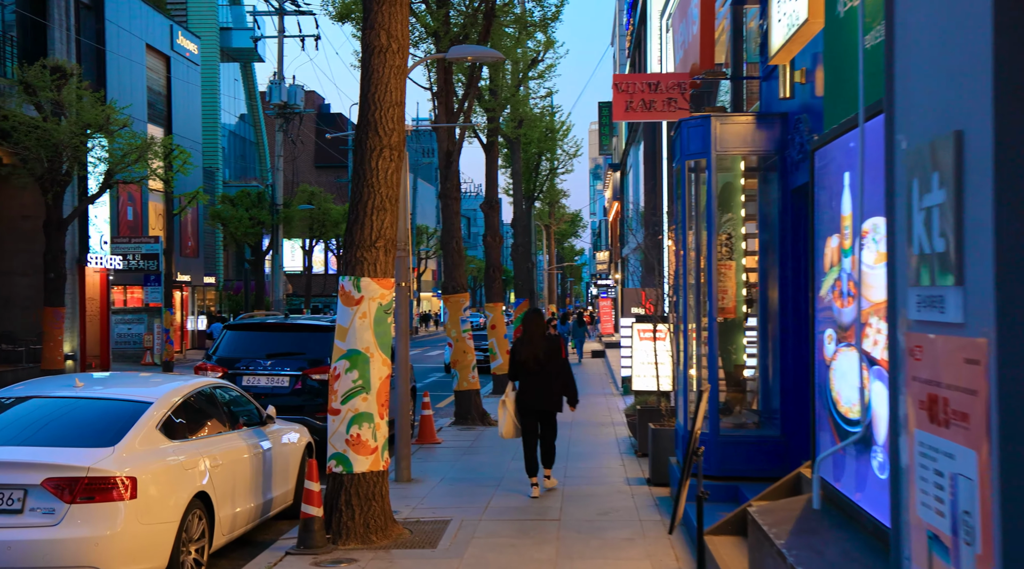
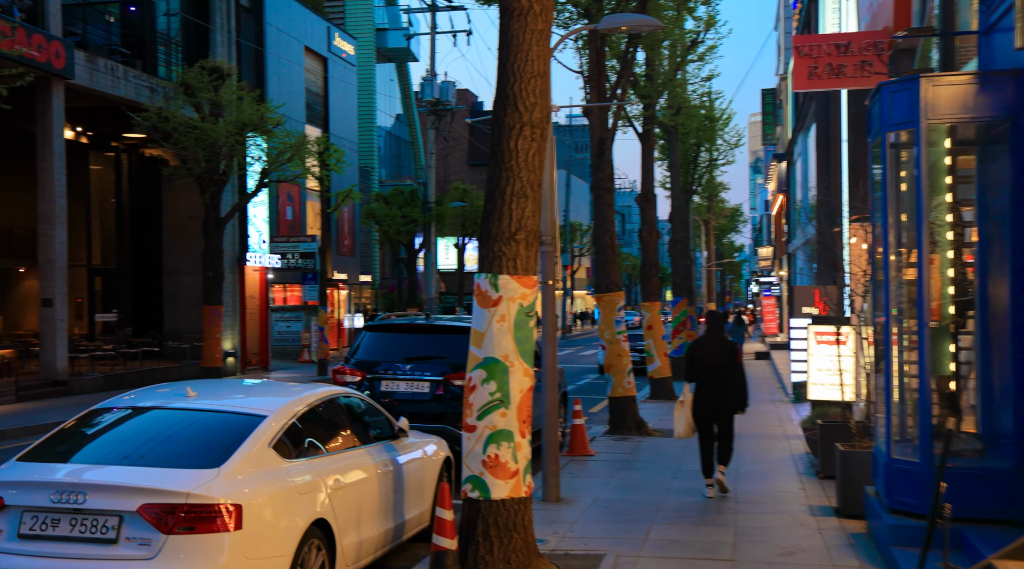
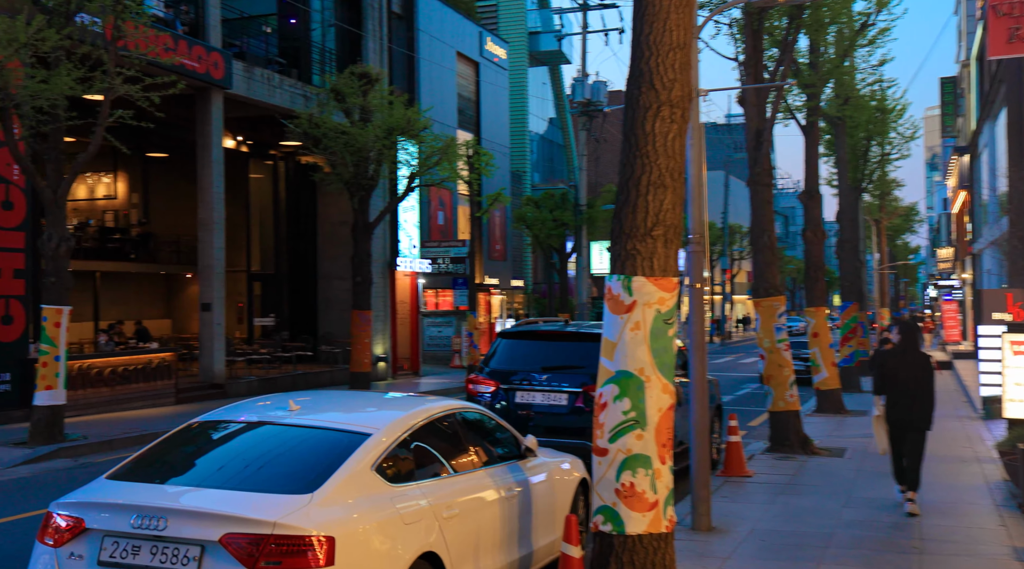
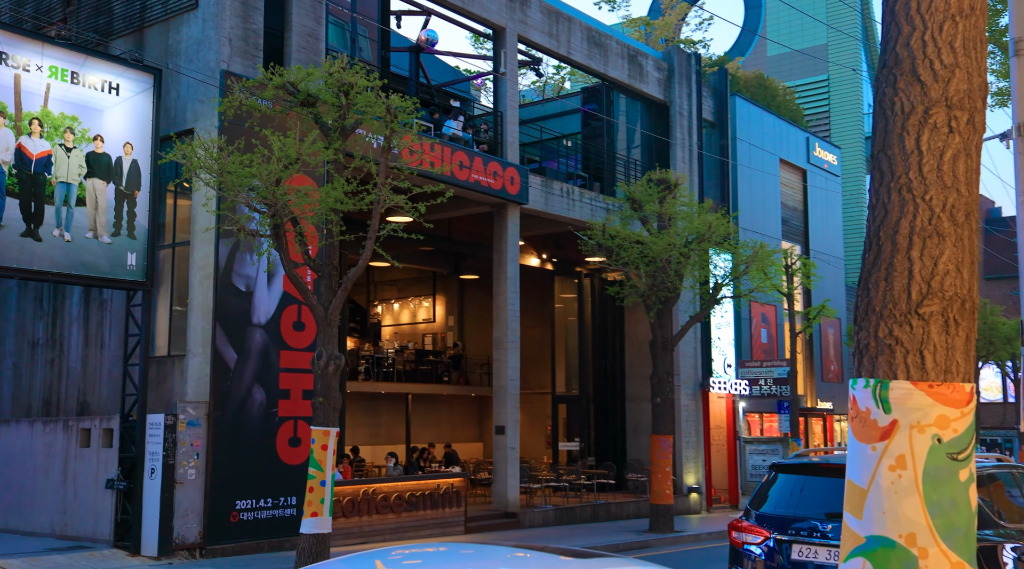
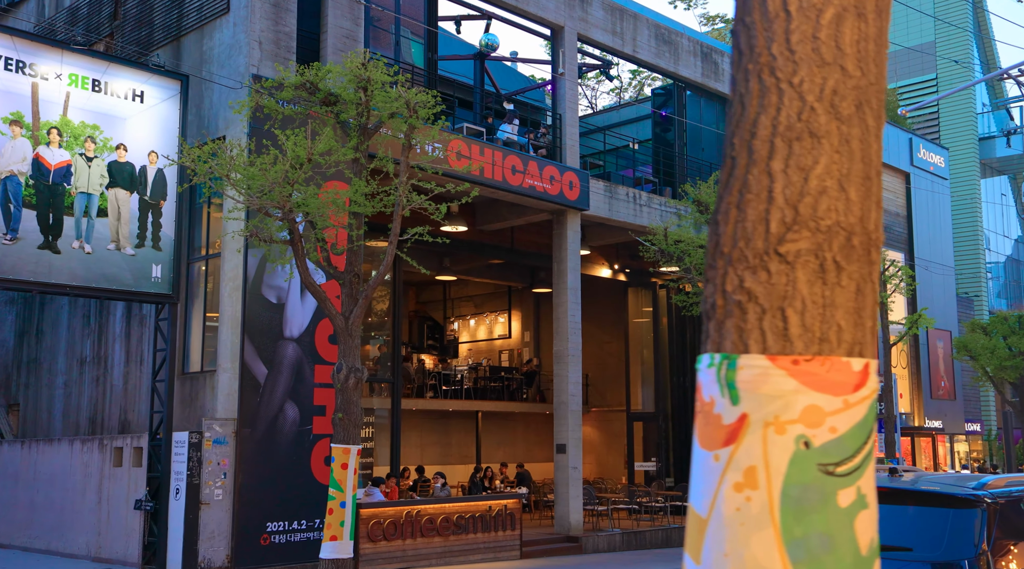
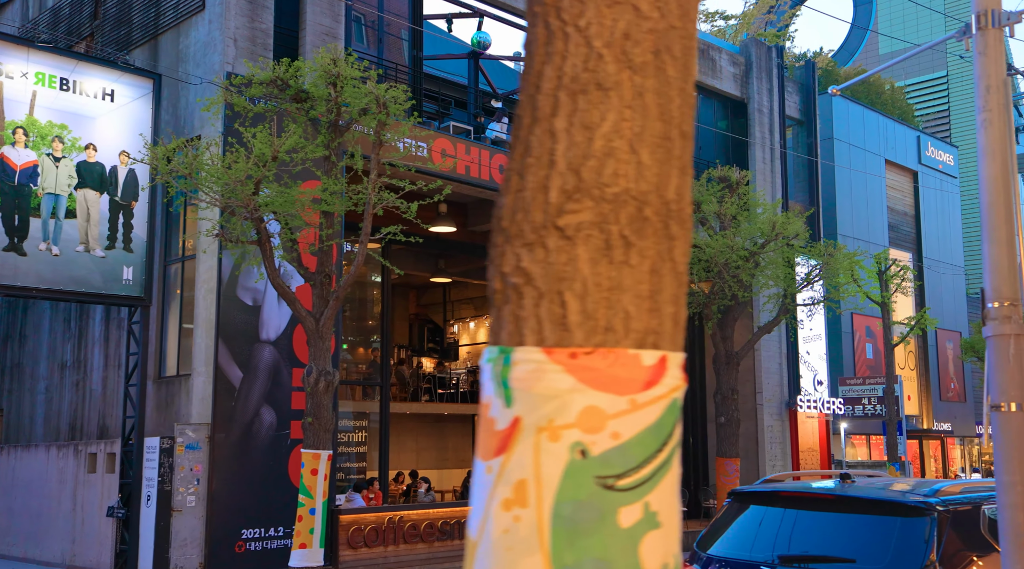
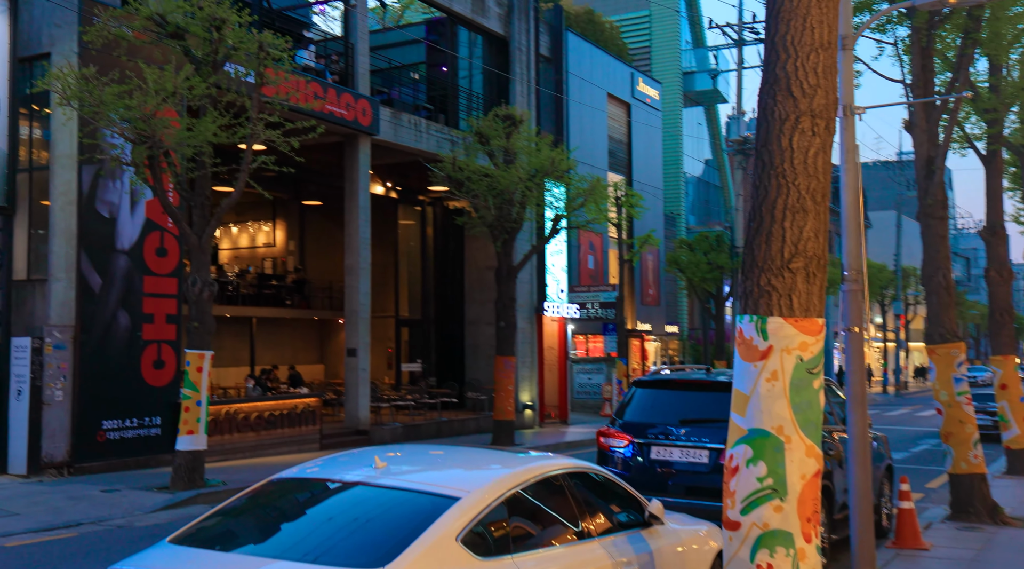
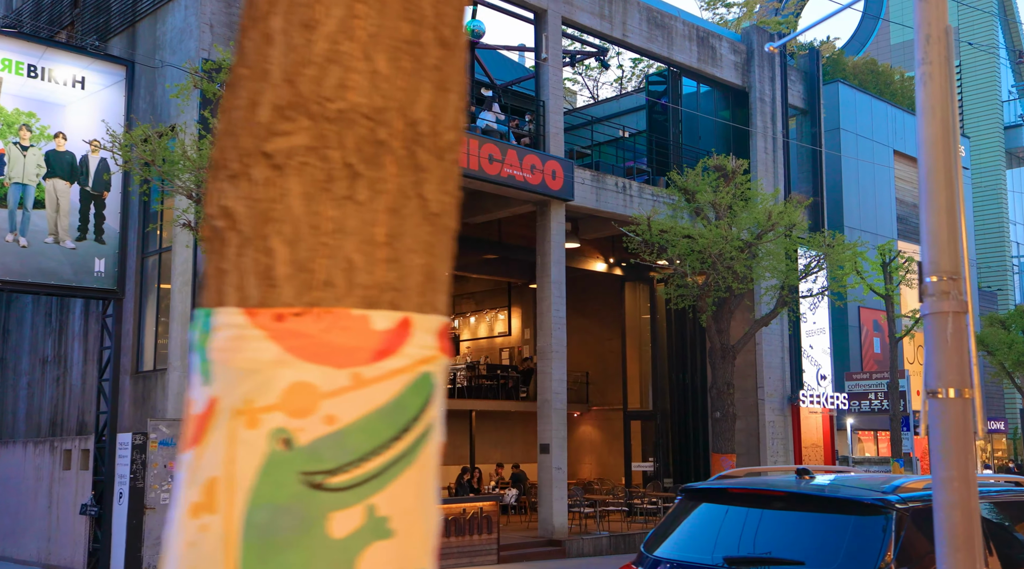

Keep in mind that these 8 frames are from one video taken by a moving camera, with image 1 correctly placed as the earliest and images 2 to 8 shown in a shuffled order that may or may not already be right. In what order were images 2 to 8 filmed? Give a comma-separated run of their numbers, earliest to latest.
2, 3, 7, 4, 5, 6, 8
